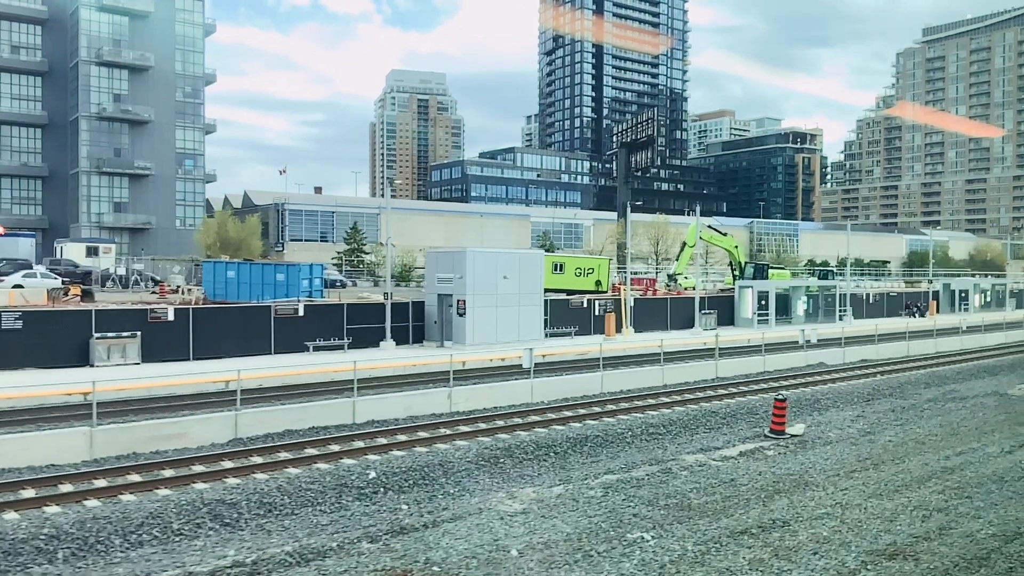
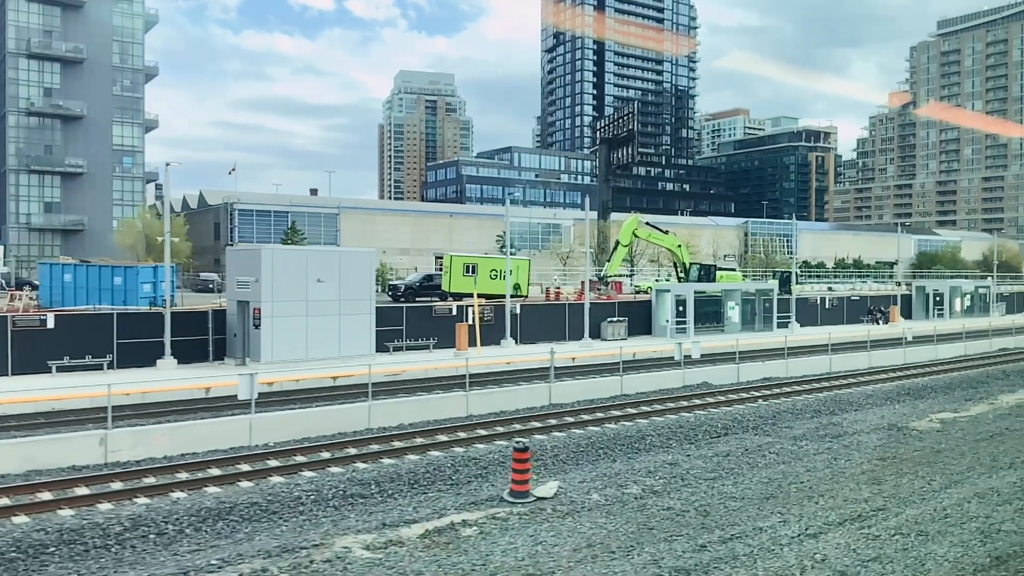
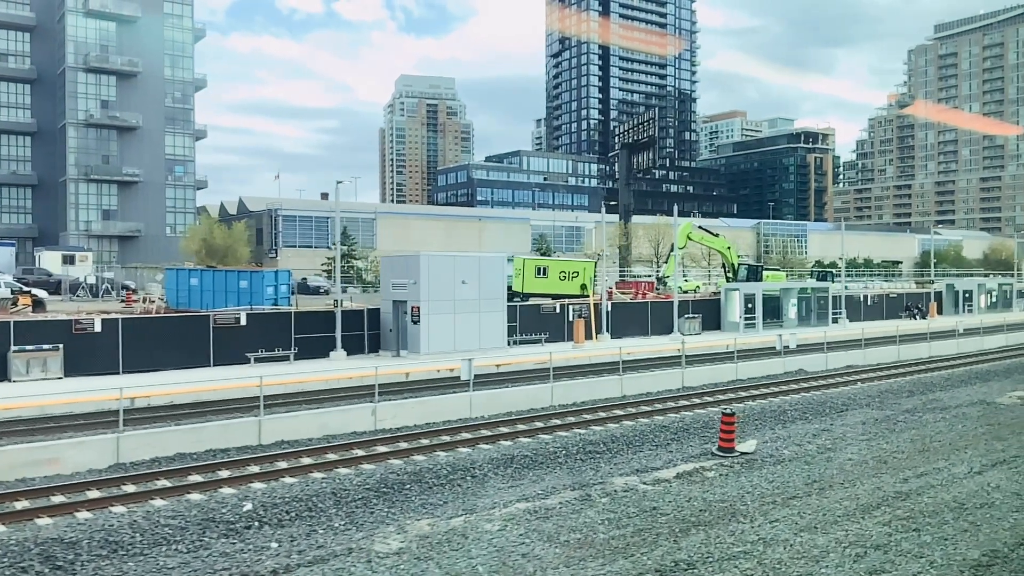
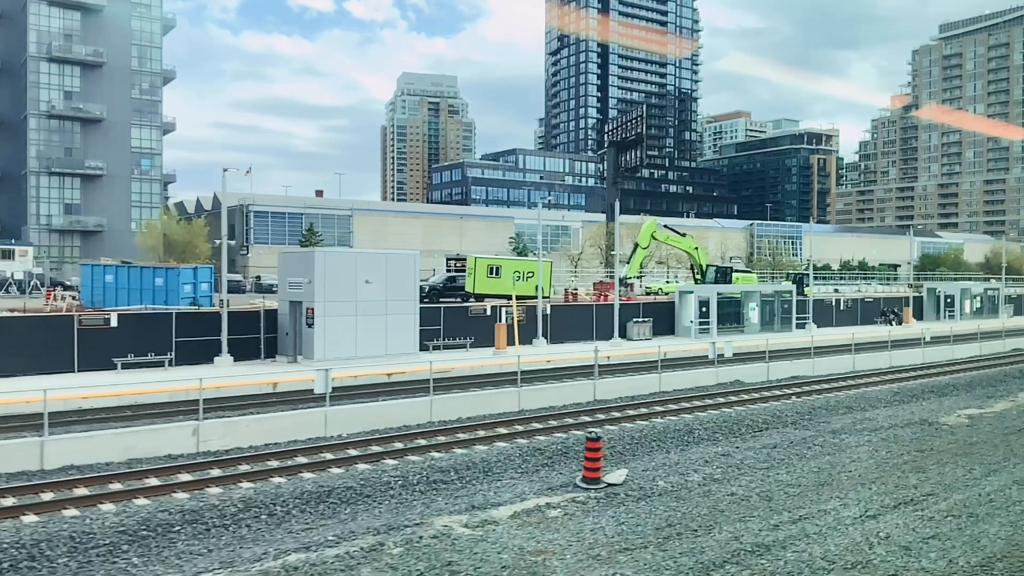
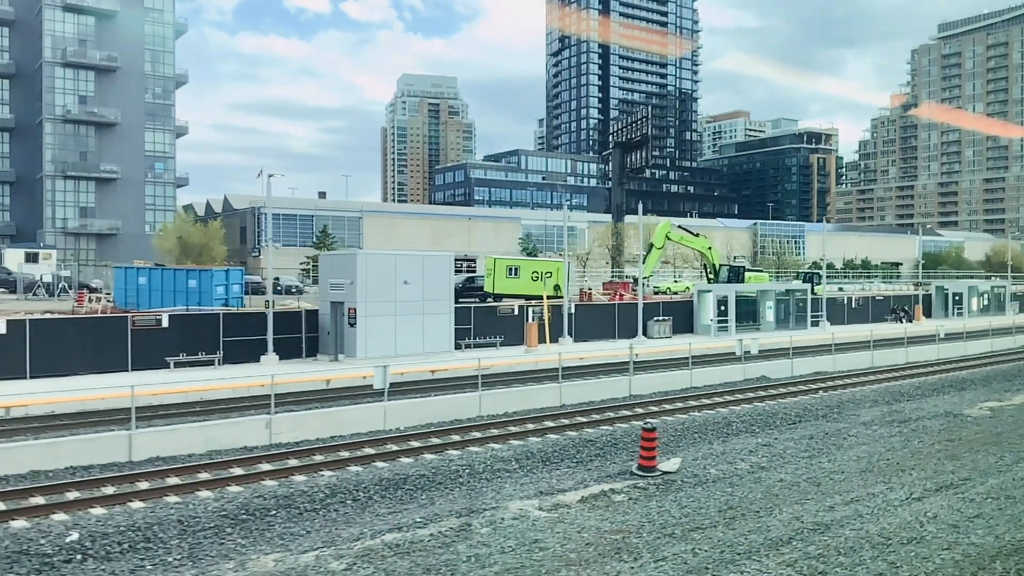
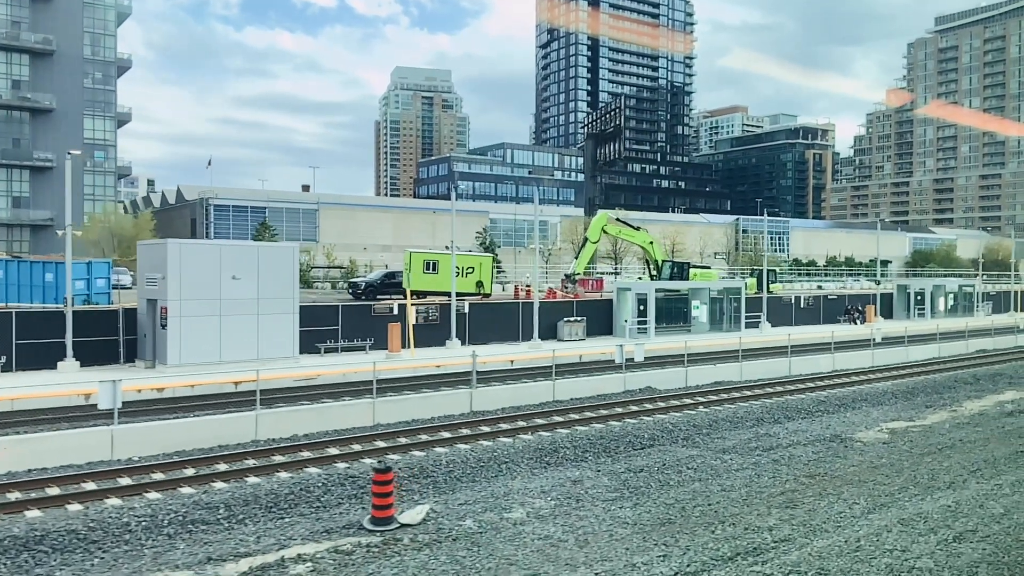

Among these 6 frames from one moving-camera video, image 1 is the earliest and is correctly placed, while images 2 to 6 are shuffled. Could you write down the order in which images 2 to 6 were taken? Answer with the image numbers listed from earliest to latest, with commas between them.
3, 5, 4, 2, 6
